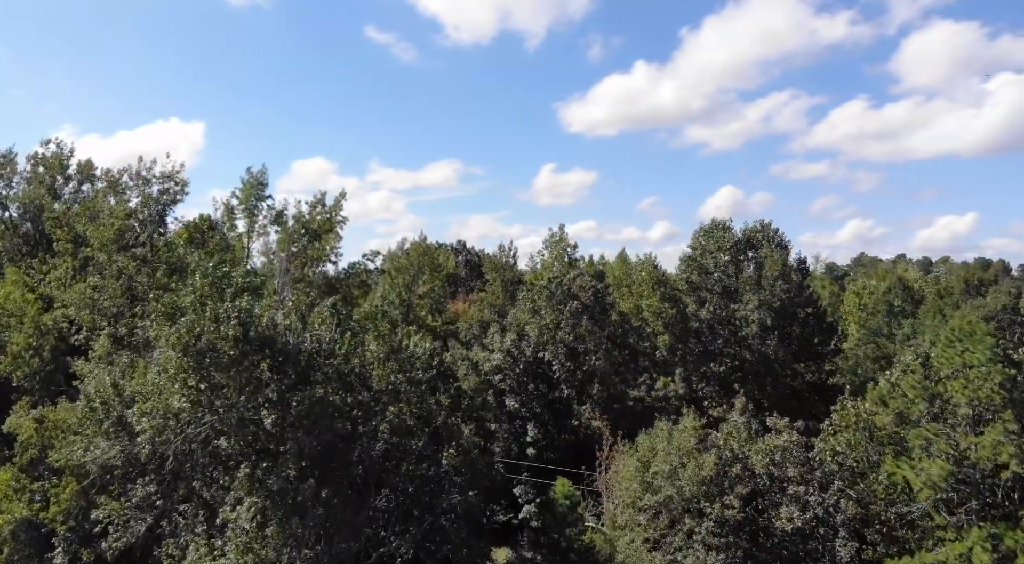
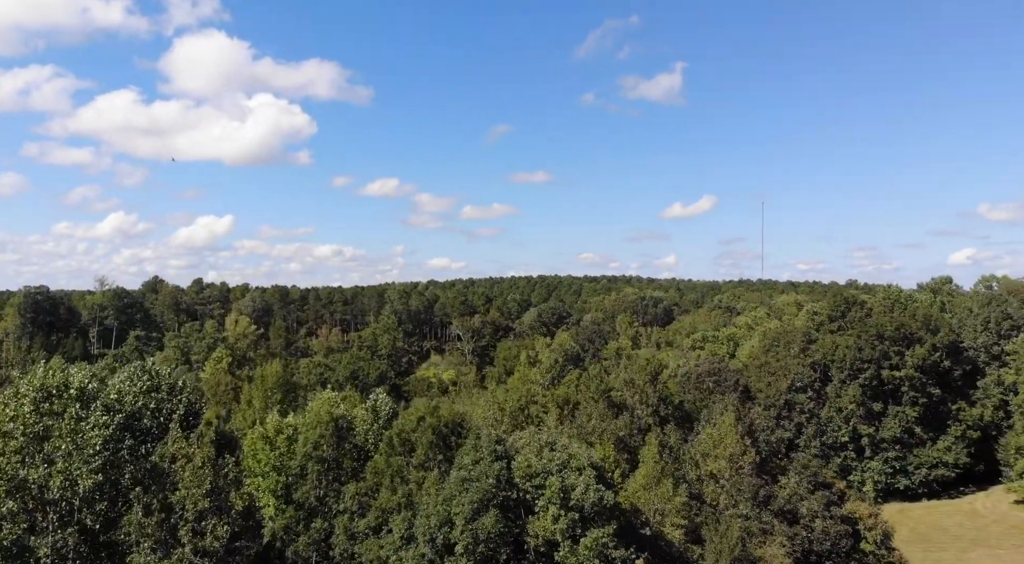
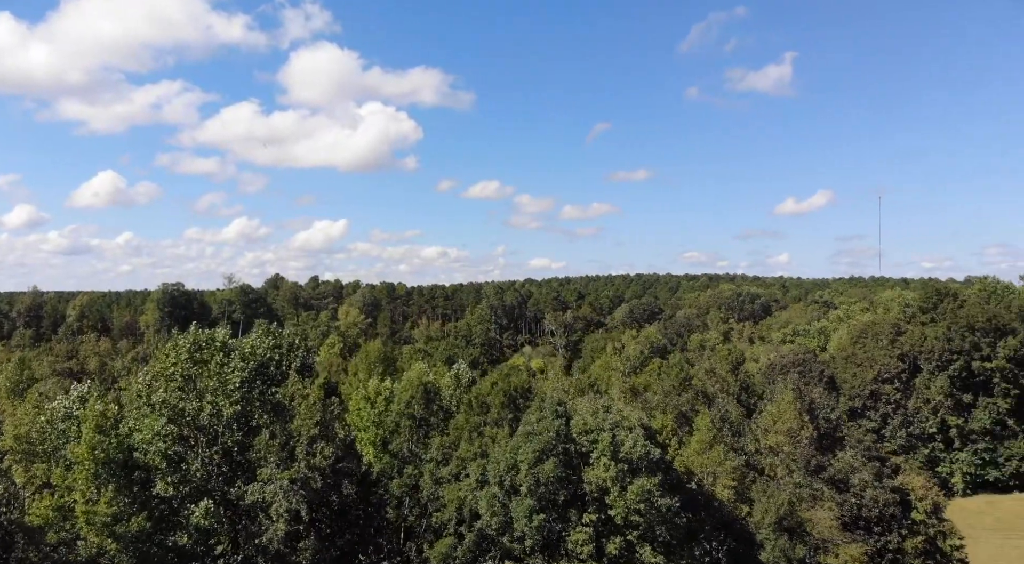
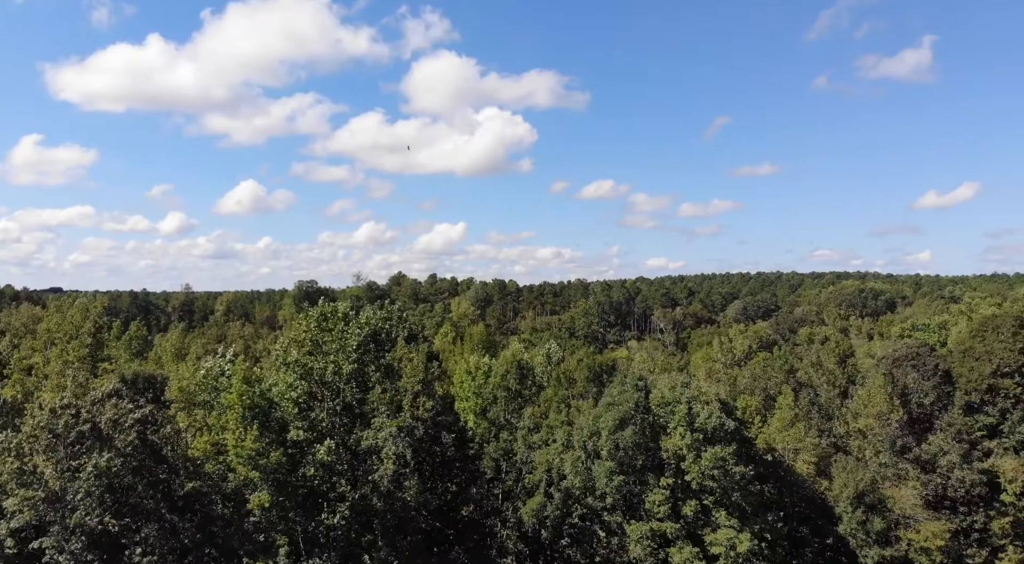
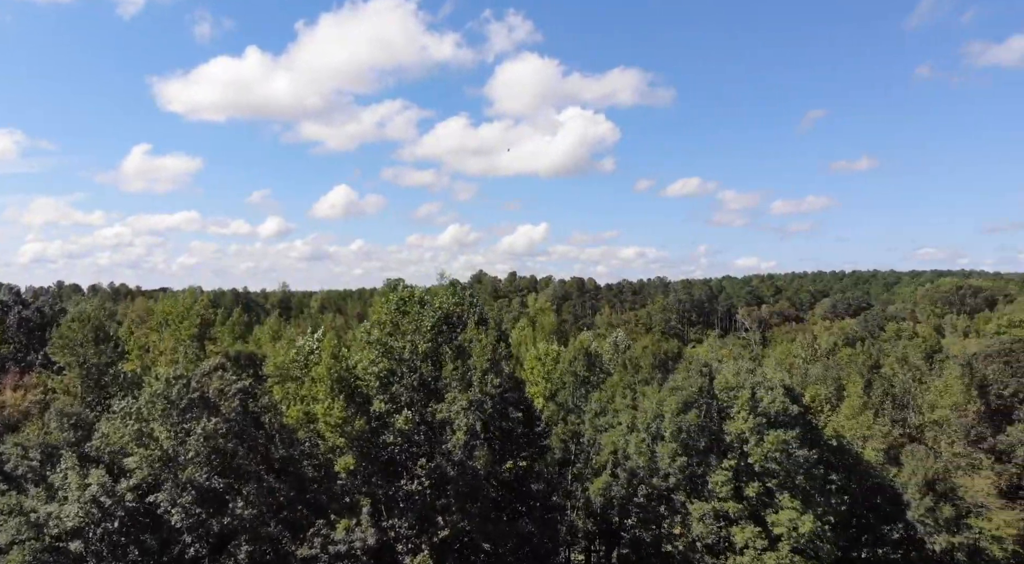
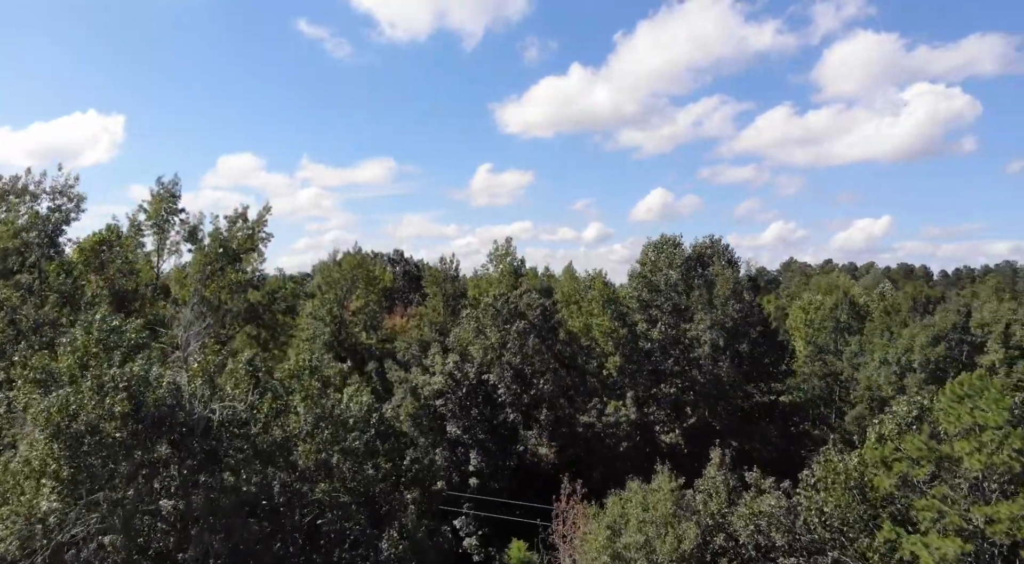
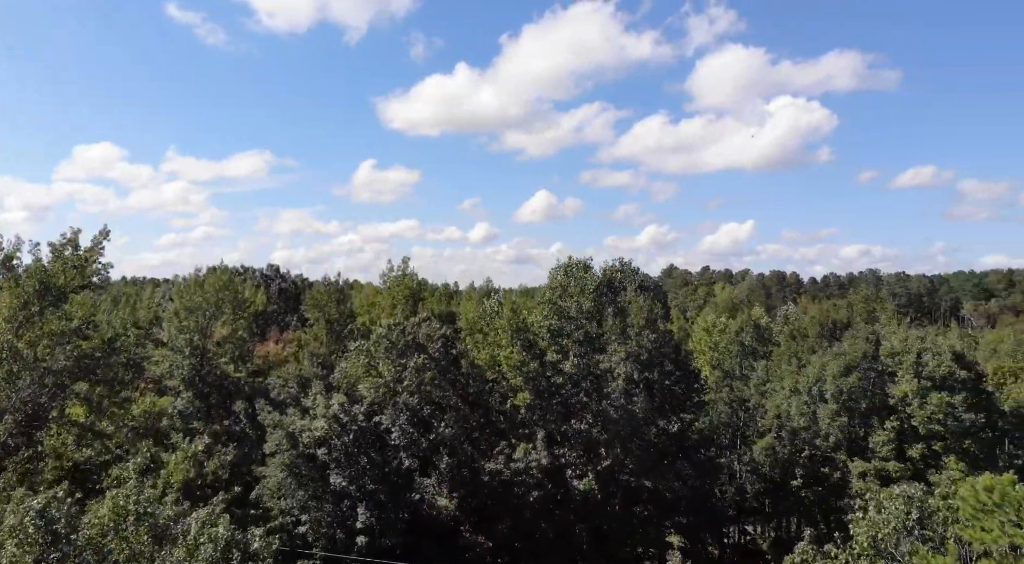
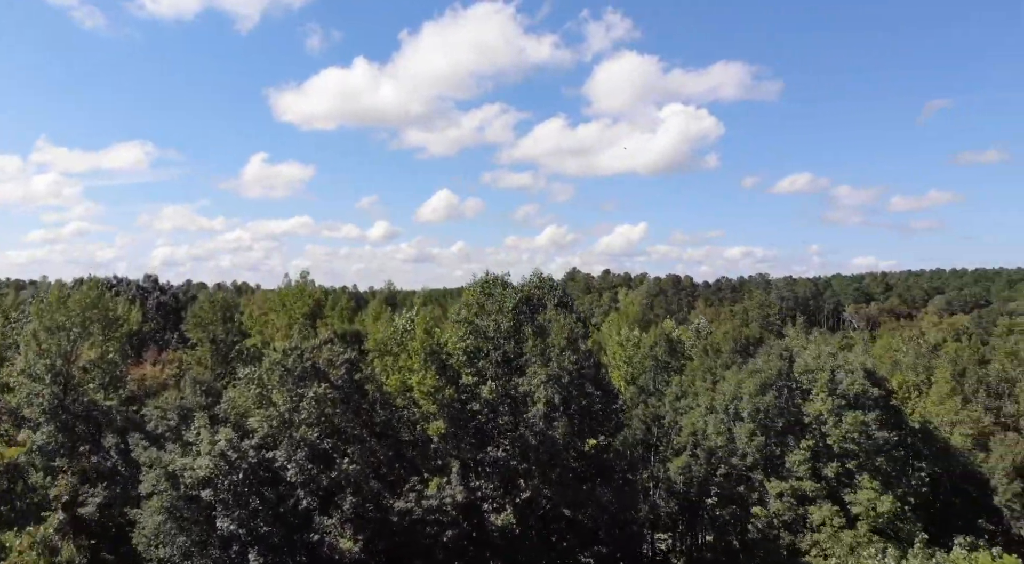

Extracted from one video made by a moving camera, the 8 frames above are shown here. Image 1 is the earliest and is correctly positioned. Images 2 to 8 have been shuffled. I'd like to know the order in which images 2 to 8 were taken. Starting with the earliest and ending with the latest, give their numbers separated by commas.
6, 7, 8, 5, 4, 3, 2
